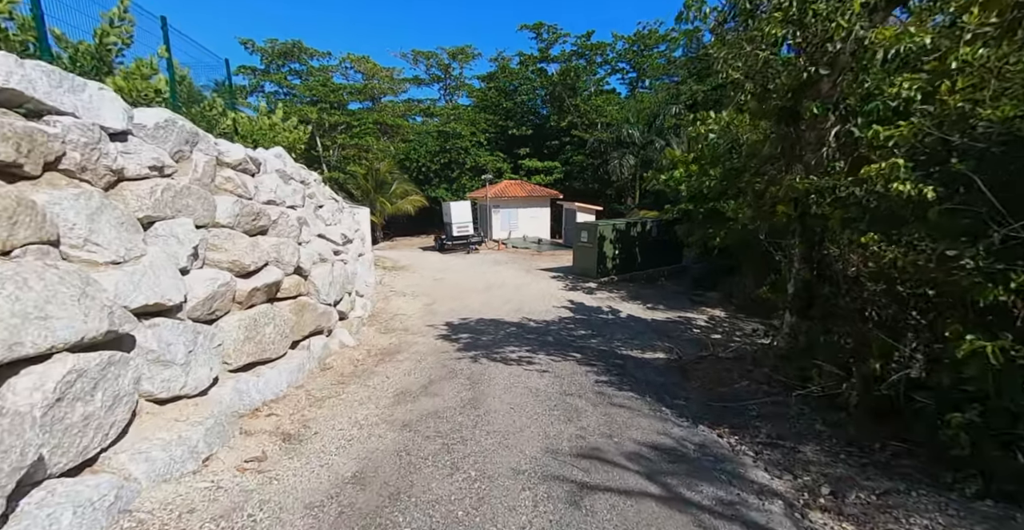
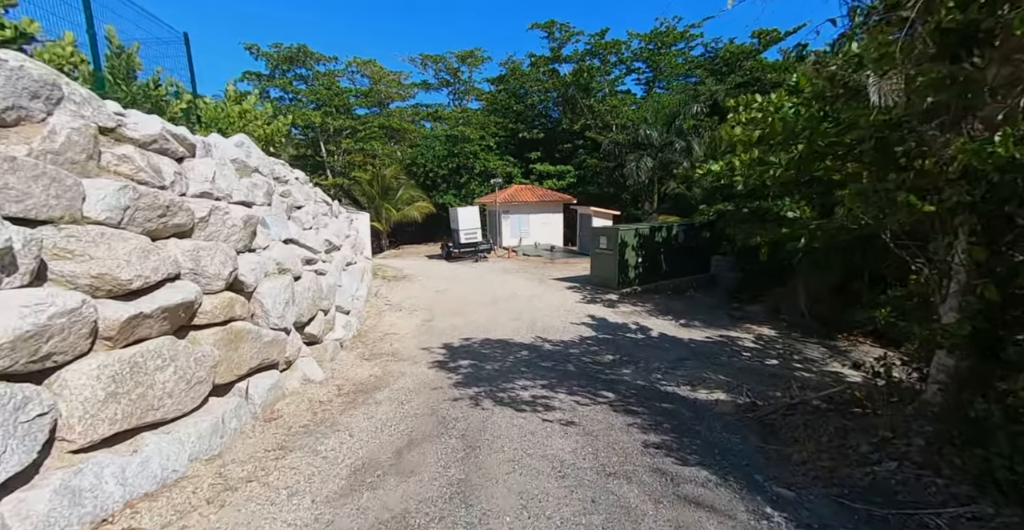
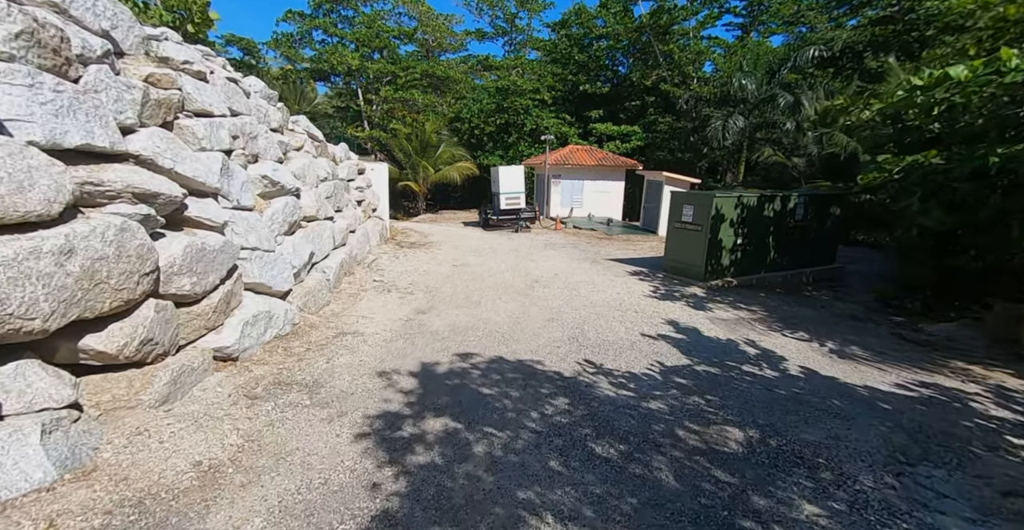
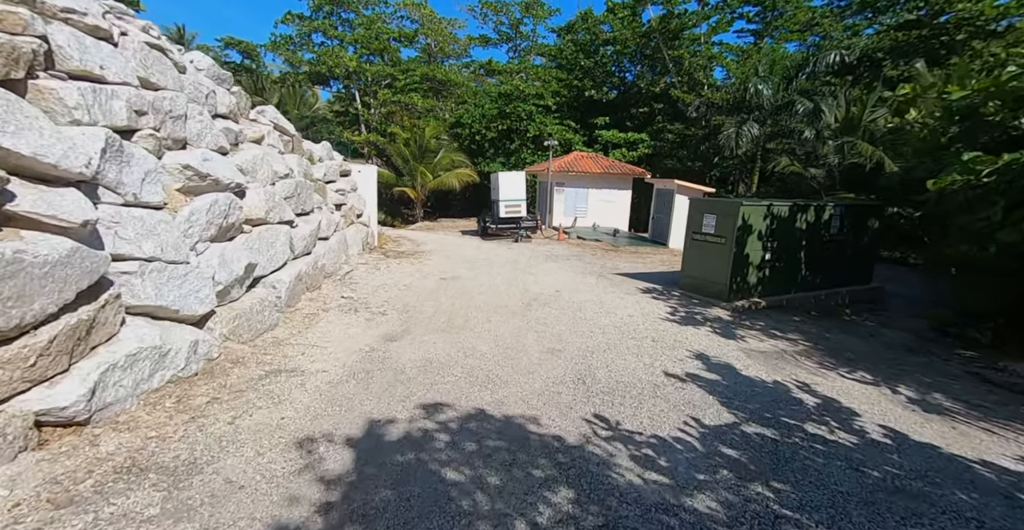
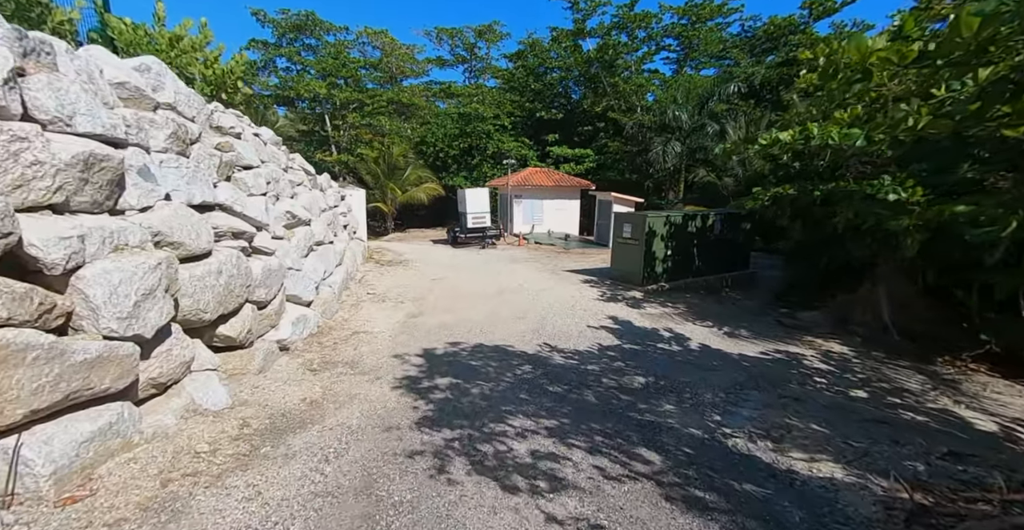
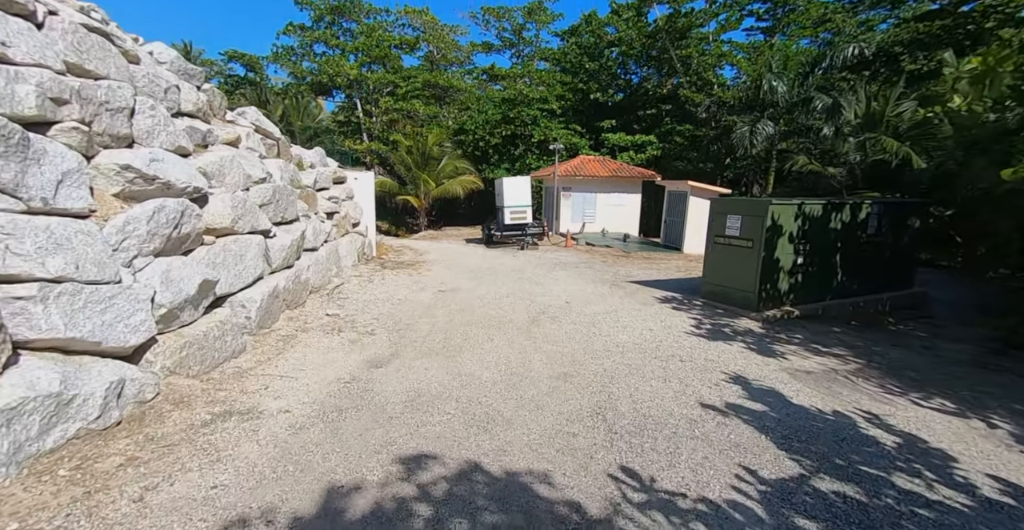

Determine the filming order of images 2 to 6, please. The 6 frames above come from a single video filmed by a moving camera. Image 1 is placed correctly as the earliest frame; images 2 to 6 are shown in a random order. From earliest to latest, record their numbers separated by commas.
2, 5, 3, 4, 6
